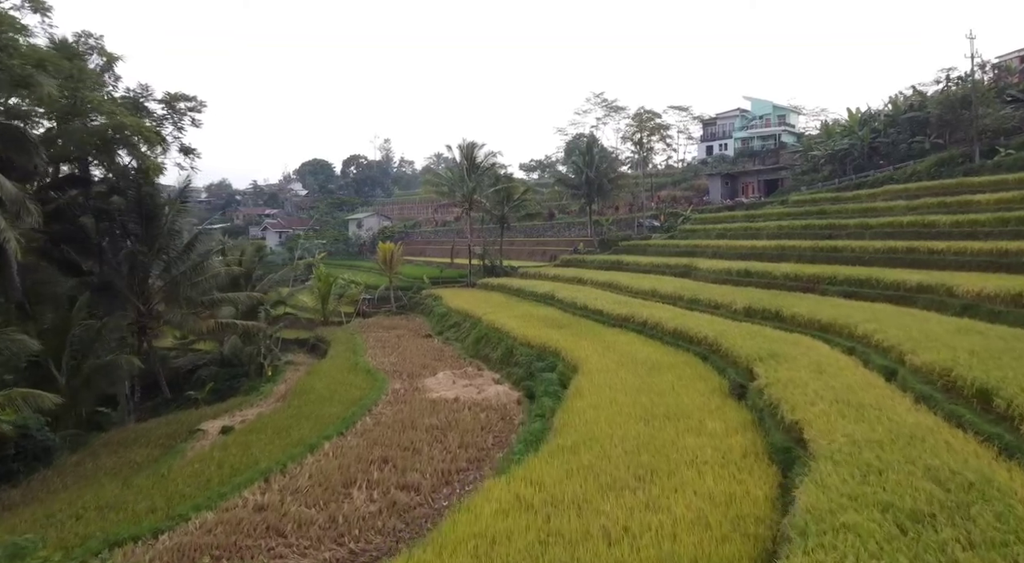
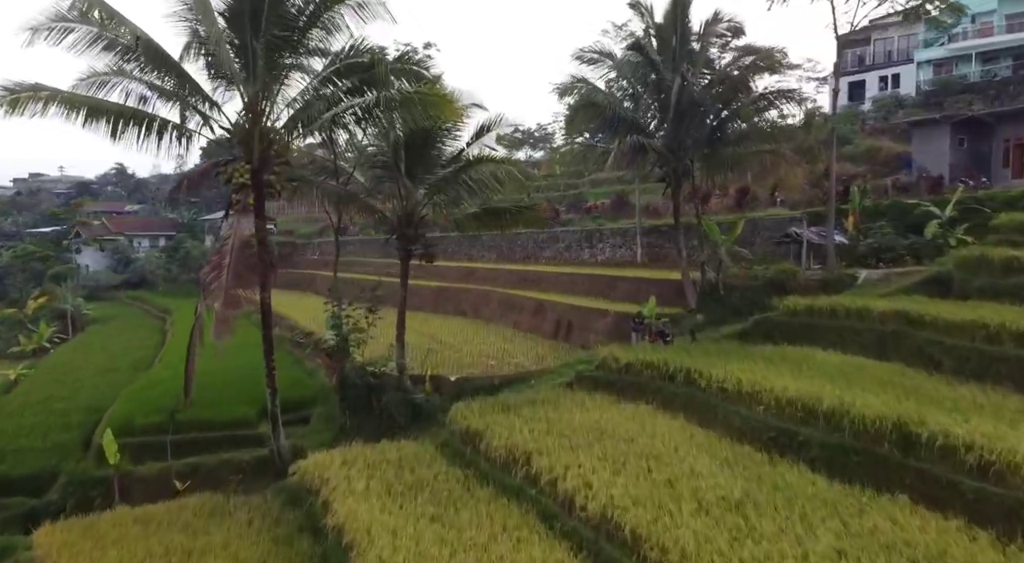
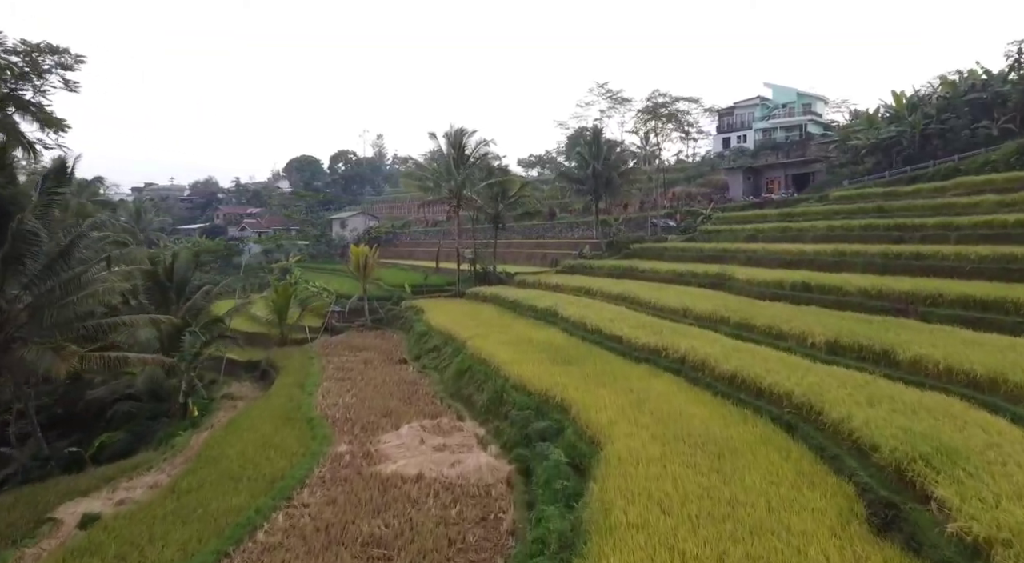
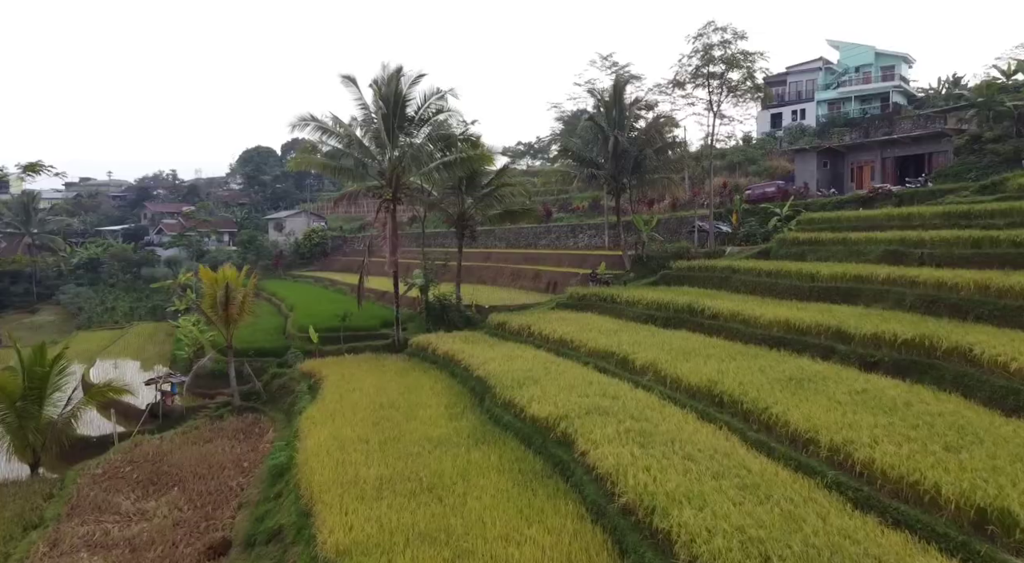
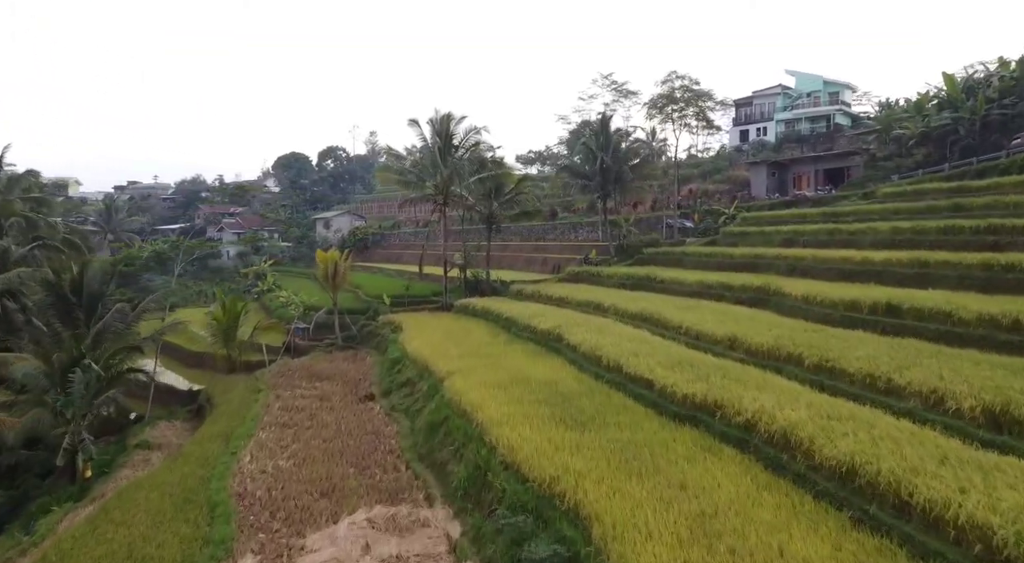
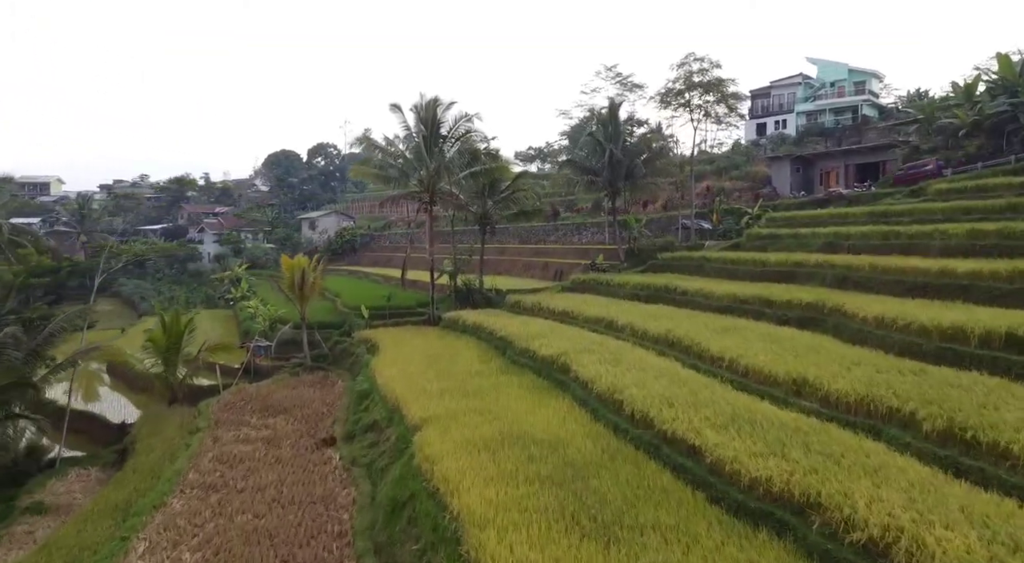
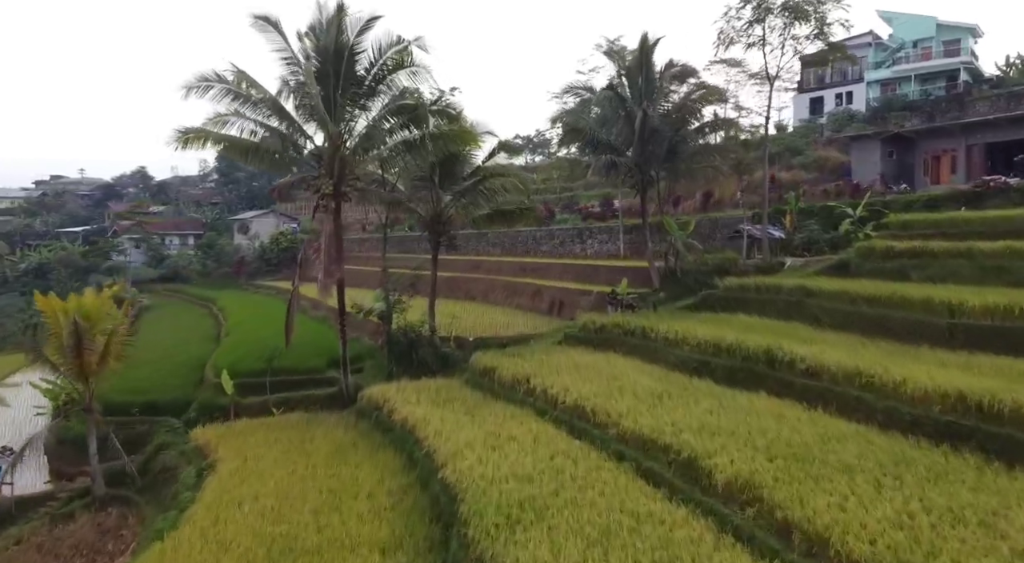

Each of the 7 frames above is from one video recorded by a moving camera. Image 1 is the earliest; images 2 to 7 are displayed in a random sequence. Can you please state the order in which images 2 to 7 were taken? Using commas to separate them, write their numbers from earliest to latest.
3, 5, 6, 4, 7, 2
